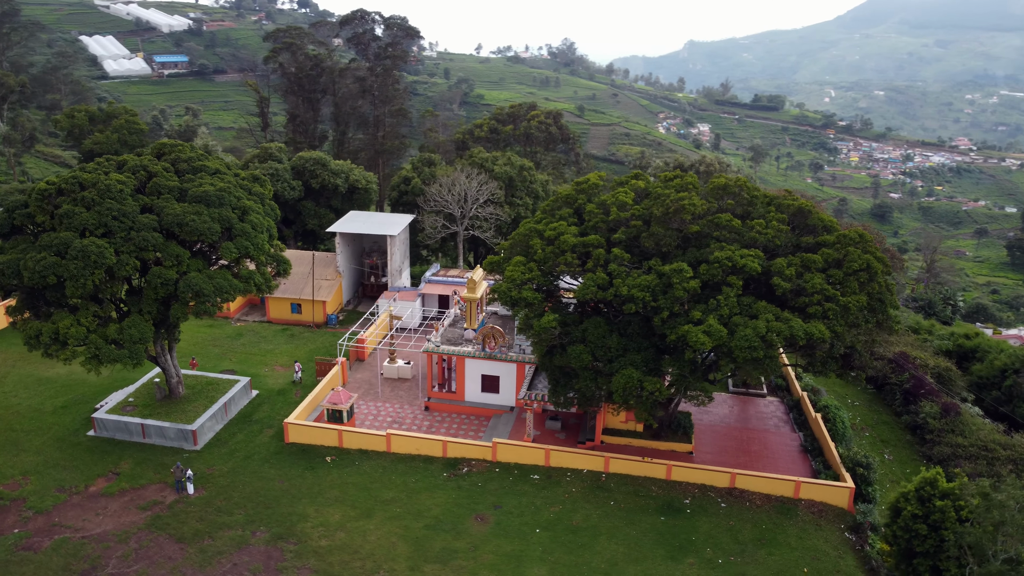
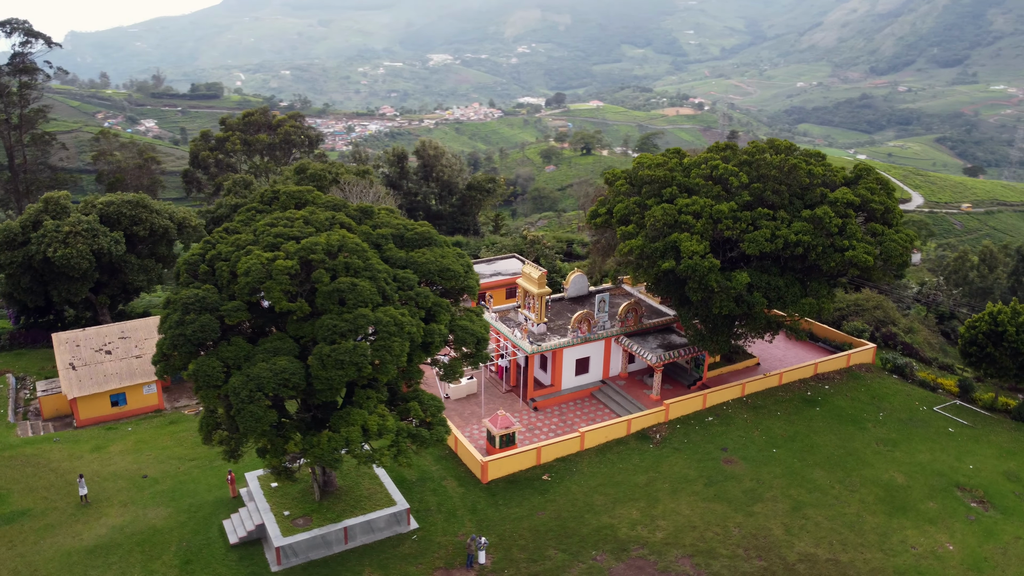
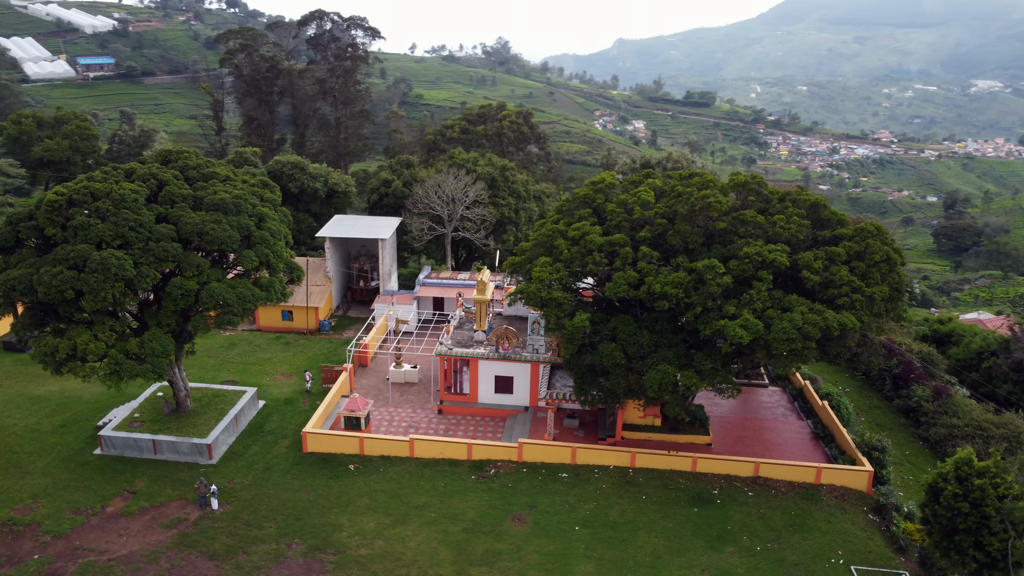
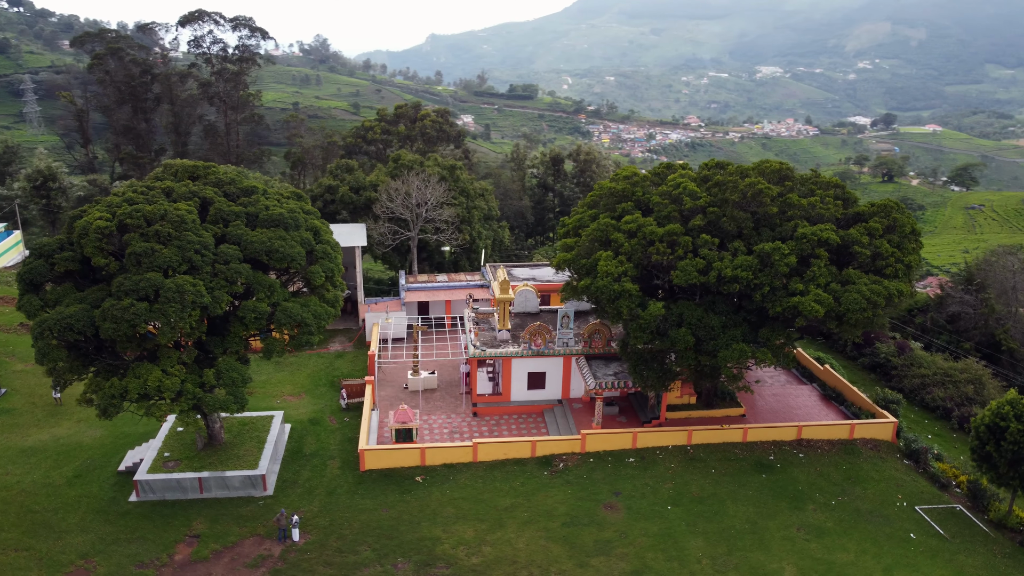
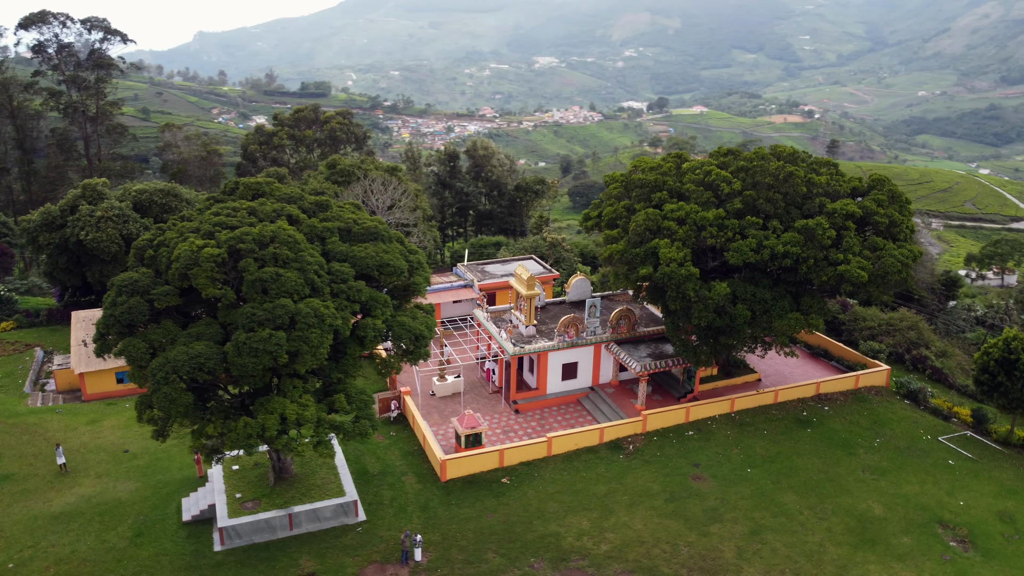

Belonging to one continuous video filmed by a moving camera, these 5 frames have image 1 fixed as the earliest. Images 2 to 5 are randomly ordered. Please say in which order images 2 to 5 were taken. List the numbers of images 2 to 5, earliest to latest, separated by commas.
3, 4, 5, 2
